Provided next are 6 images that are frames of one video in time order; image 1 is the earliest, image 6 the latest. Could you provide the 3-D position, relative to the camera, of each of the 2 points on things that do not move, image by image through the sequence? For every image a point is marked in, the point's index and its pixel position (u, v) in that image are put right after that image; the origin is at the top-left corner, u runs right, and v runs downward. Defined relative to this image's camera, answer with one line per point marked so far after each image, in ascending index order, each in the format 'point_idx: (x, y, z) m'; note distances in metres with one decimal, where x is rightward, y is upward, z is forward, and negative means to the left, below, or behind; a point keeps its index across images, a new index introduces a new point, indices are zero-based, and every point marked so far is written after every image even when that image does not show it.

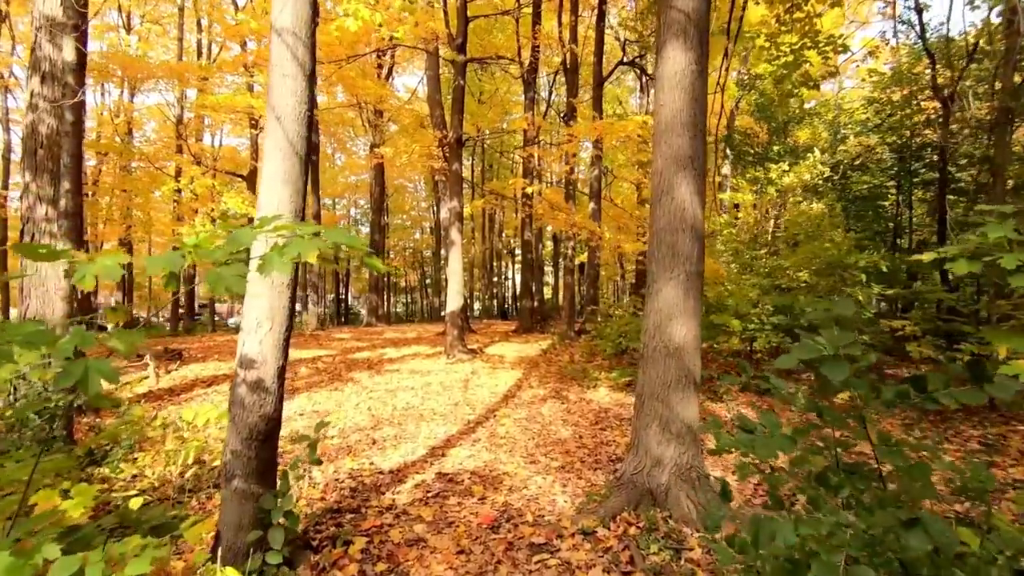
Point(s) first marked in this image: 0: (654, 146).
0: (+1.1, +1.1, +3.8) m
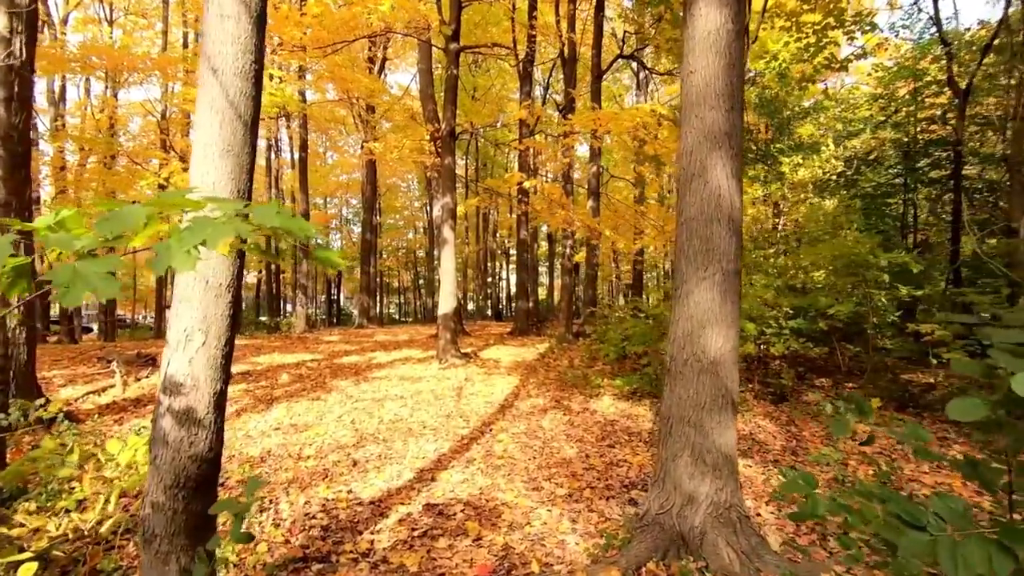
0: (+1.1, +1.0, +3.2) m
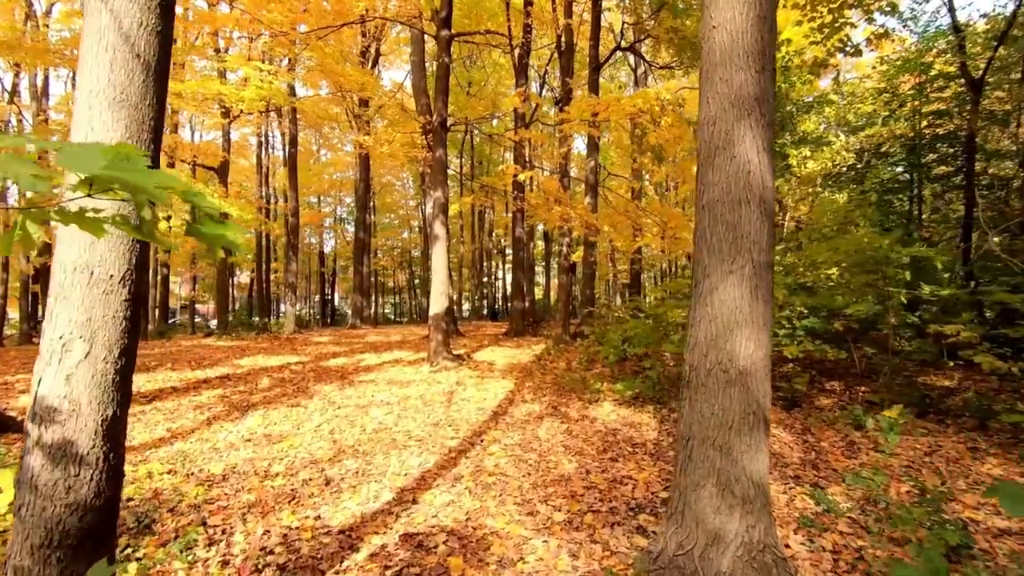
0: (+1.0, +1.1, +2.7) m
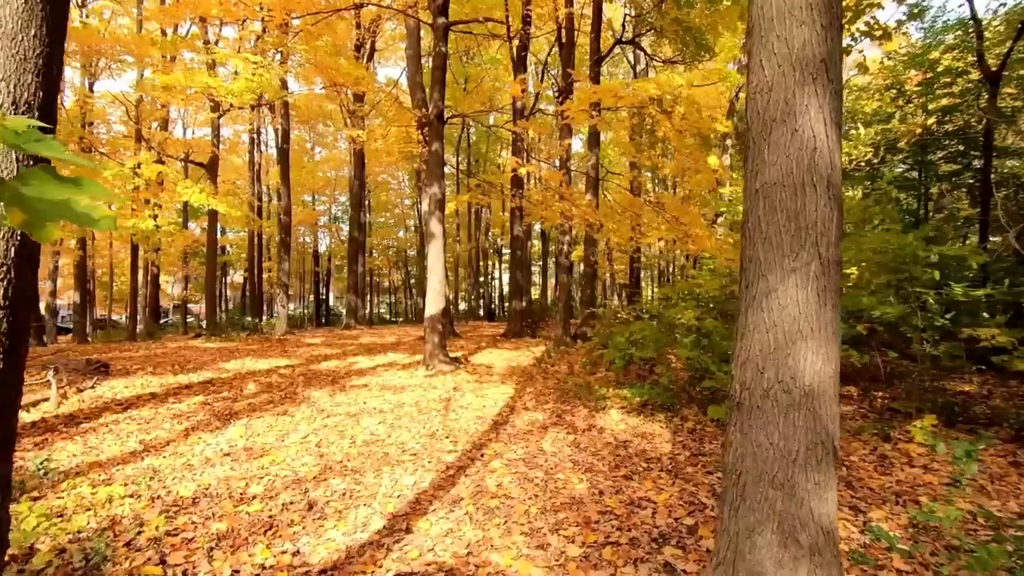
0: (+1.1, +1.1, +2.2) m
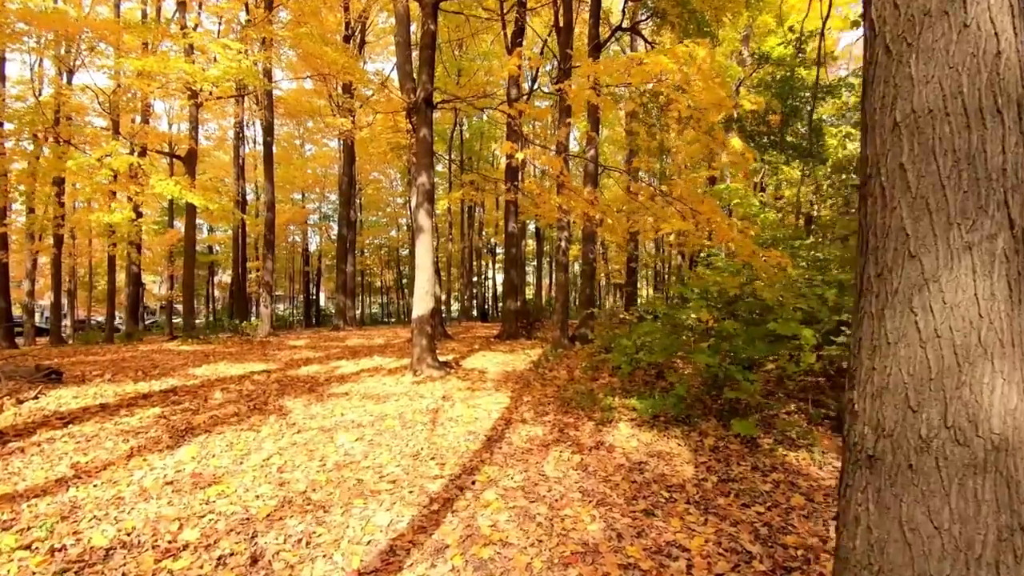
0: (+1.1, +1.1, +1.5) m
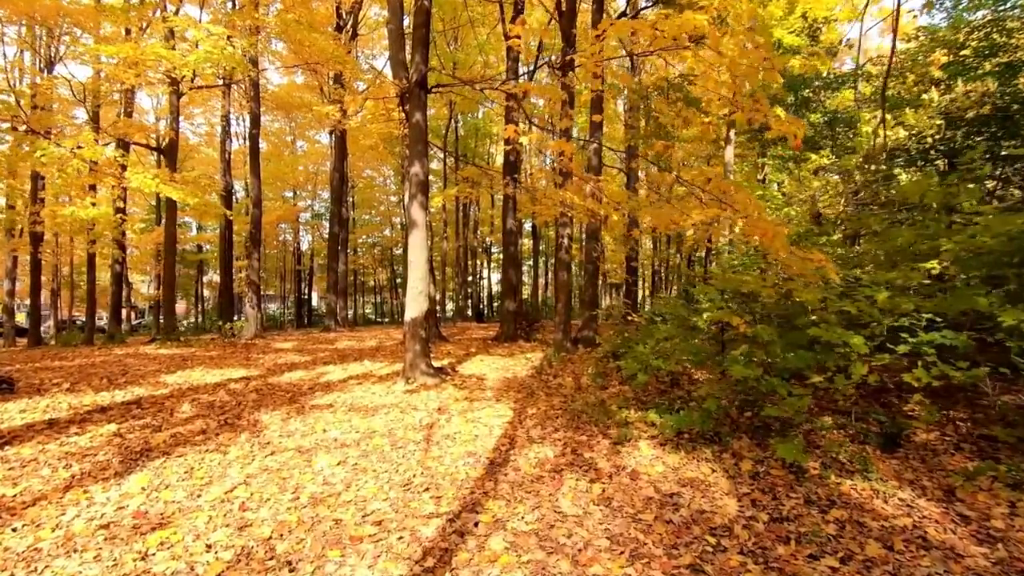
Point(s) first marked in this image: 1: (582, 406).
0: (+1.2, +1.1, +0.7) m
1: (+0.9, -1.5, +6.6) m
